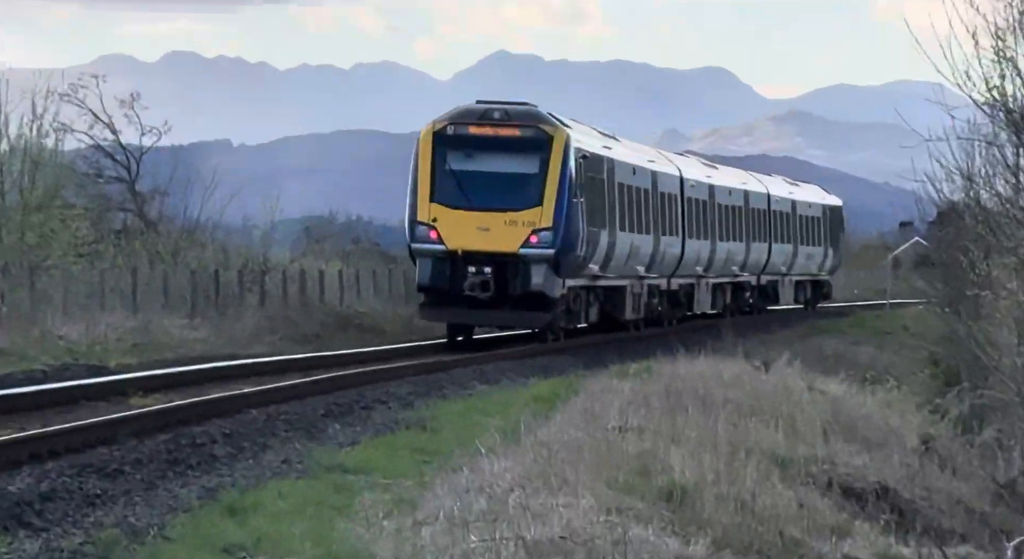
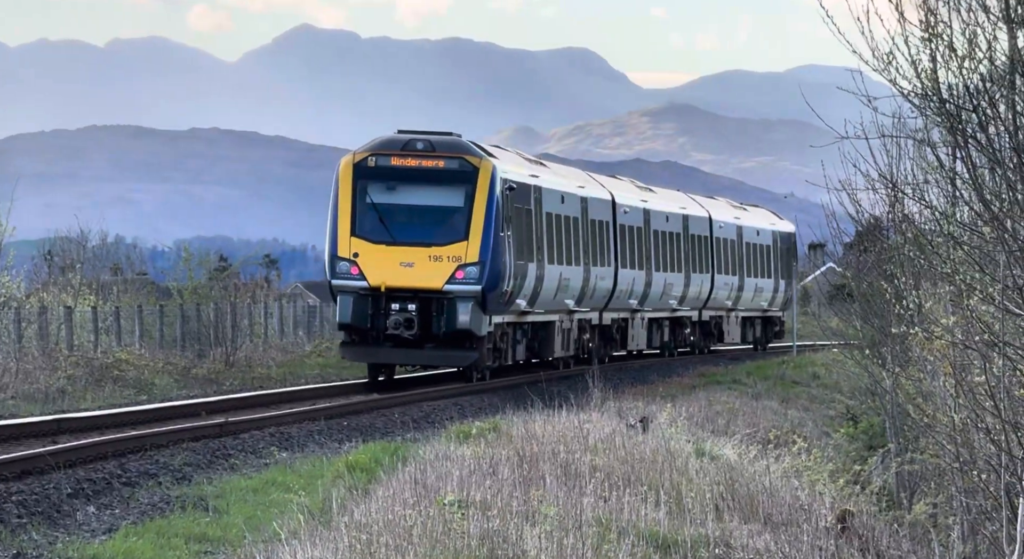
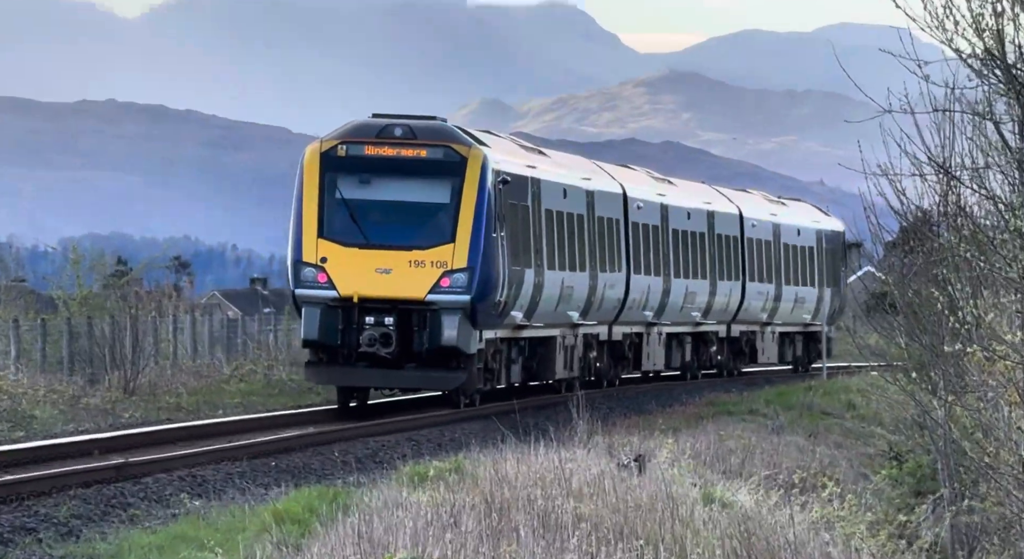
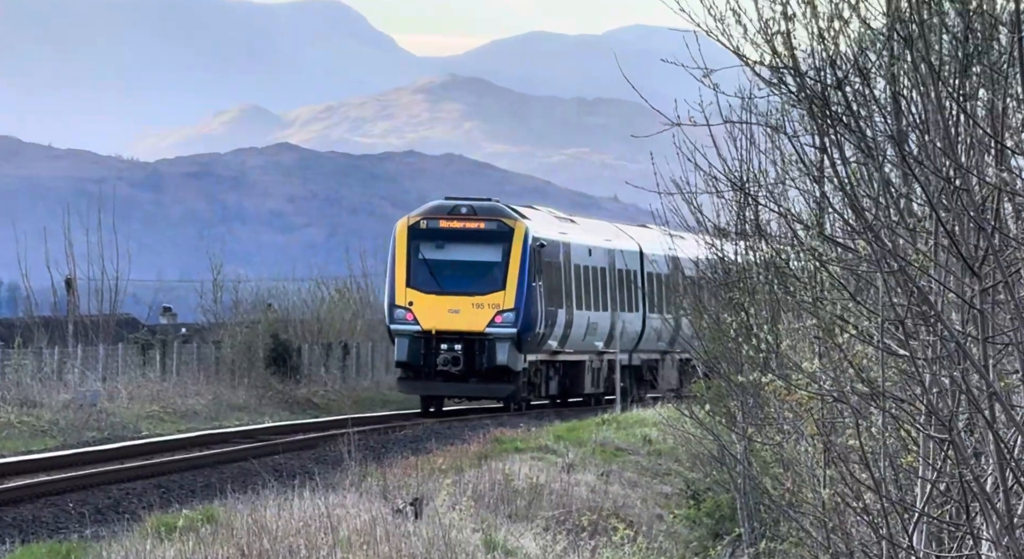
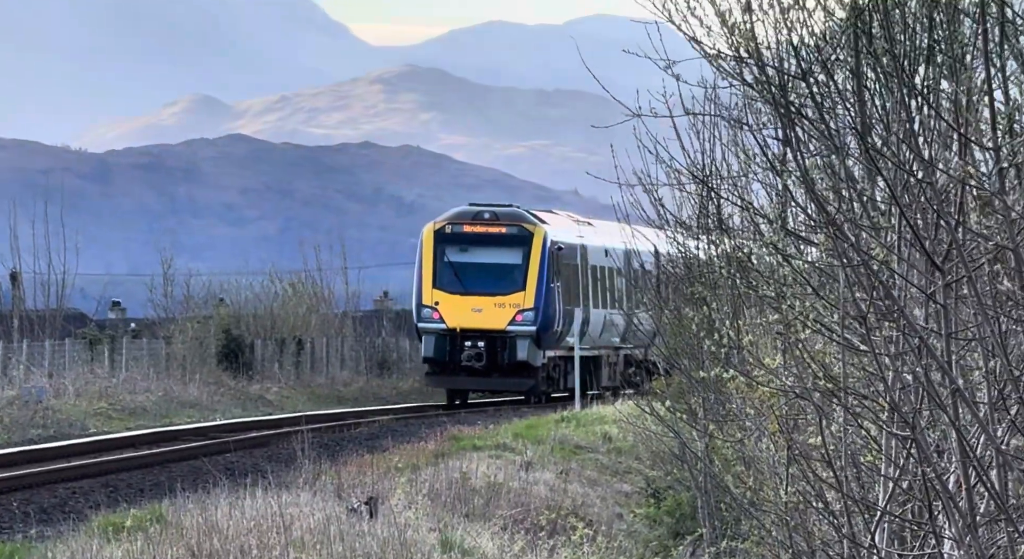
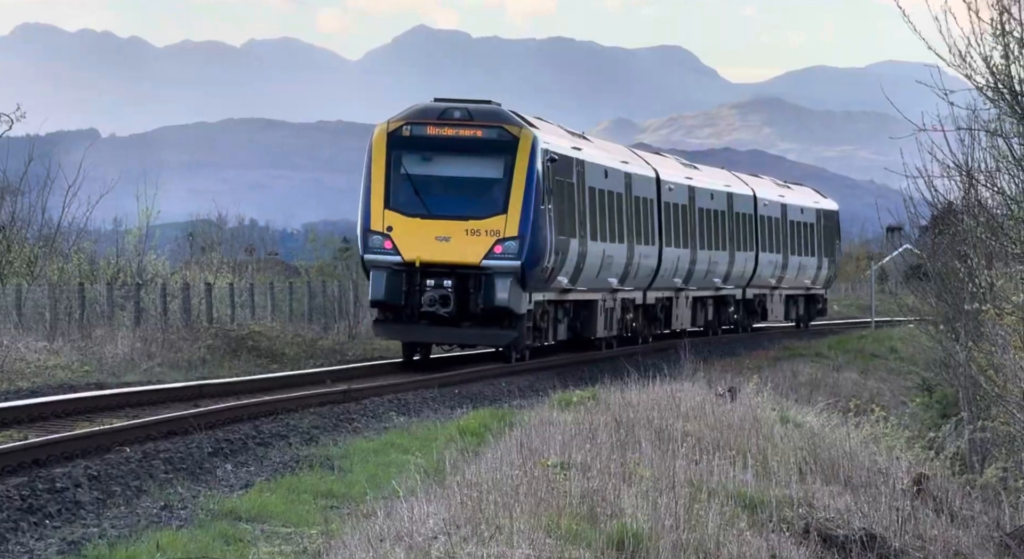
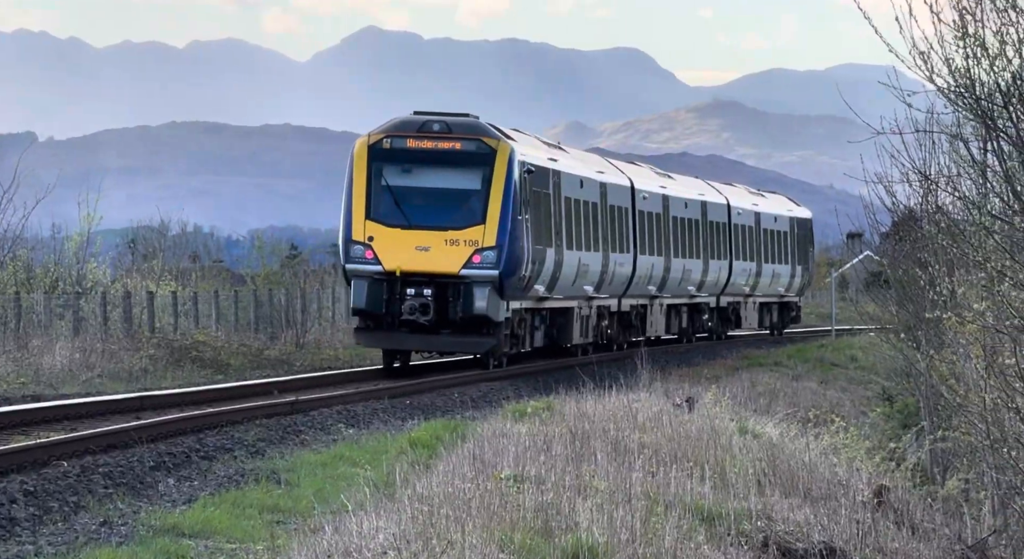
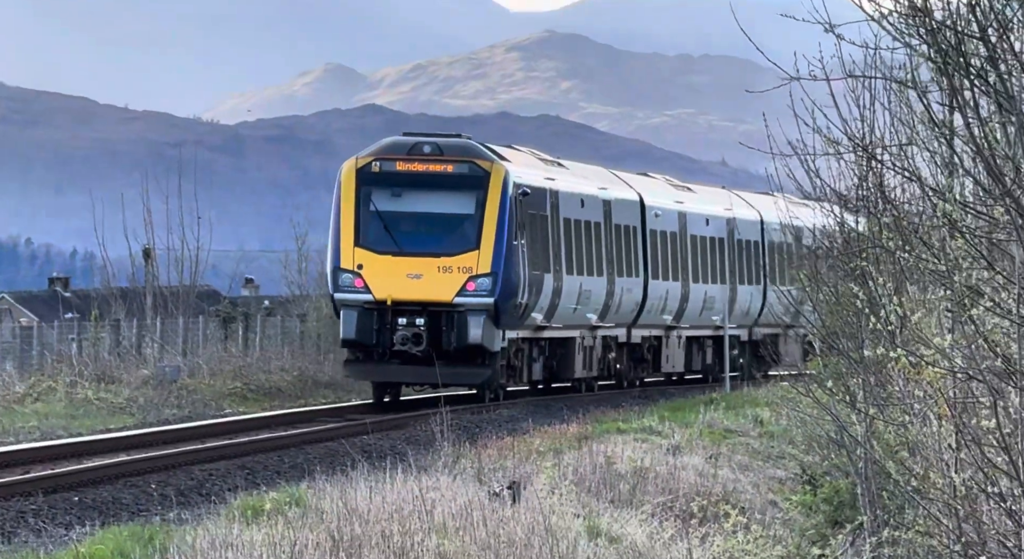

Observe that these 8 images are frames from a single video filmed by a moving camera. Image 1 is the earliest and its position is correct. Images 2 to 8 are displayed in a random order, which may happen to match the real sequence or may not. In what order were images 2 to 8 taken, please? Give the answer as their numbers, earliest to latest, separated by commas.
6, 7, 2, 3, 8, 4, 5
